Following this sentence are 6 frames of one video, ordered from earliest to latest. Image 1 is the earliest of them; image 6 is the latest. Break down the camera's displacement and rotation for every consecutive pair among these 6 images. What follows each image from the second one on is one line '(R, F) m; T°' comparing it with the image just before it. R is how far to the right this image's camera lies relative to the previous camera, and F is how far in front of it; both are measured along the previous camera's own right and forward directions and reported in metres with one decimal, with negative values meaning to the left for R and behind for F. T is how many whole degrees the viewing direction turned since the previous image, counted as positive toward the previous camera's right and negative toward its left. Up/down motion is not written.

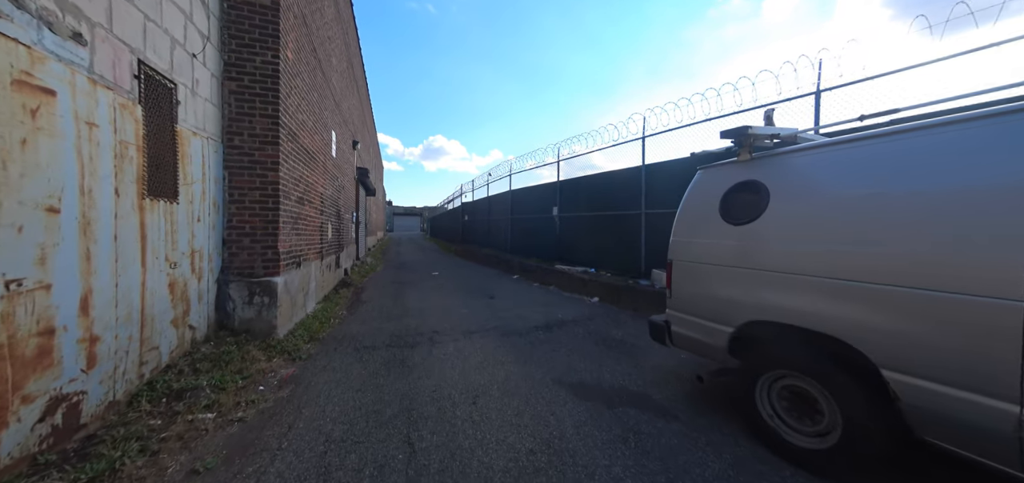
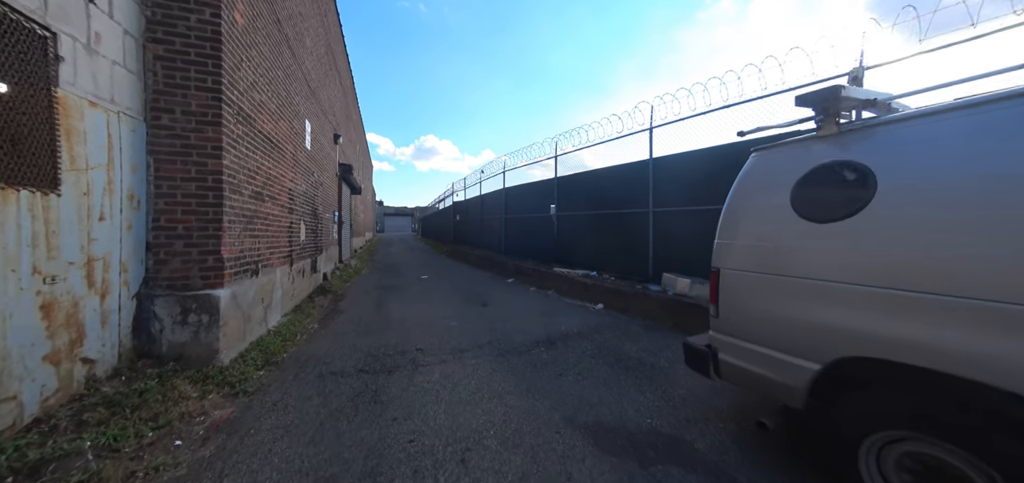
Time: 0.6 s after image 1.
(-0.1, +0.6) m; +1°
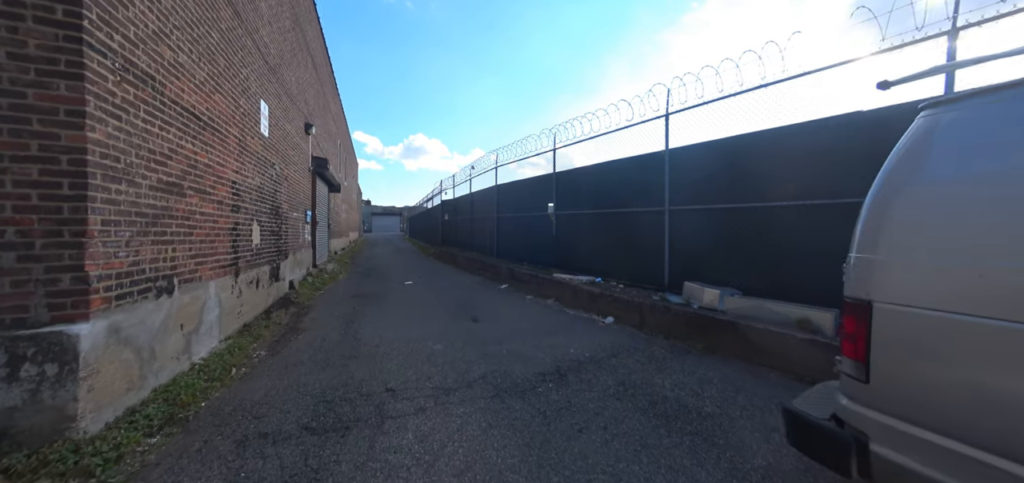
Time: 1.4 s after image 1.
(-0.1, +0.8) m; +2°
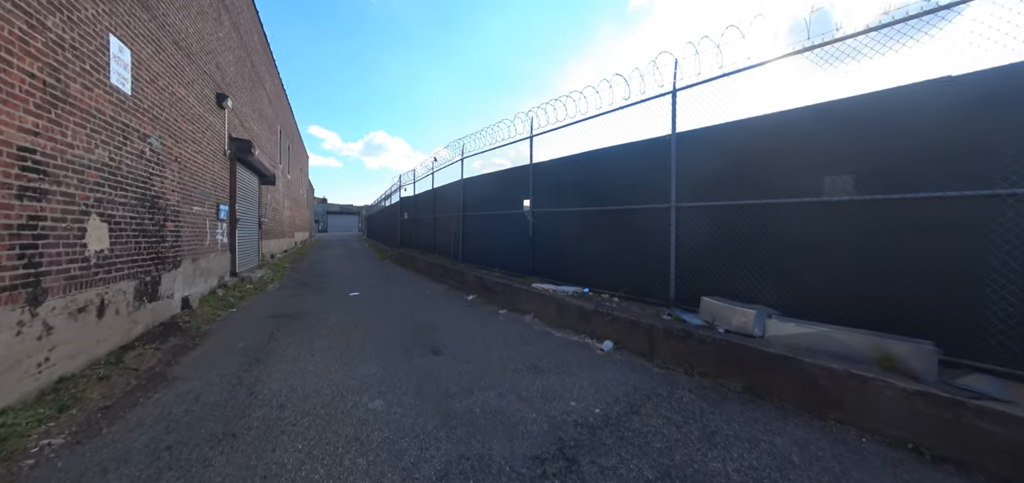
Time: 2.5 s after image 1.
(-0.1, +1.2) m; +6°
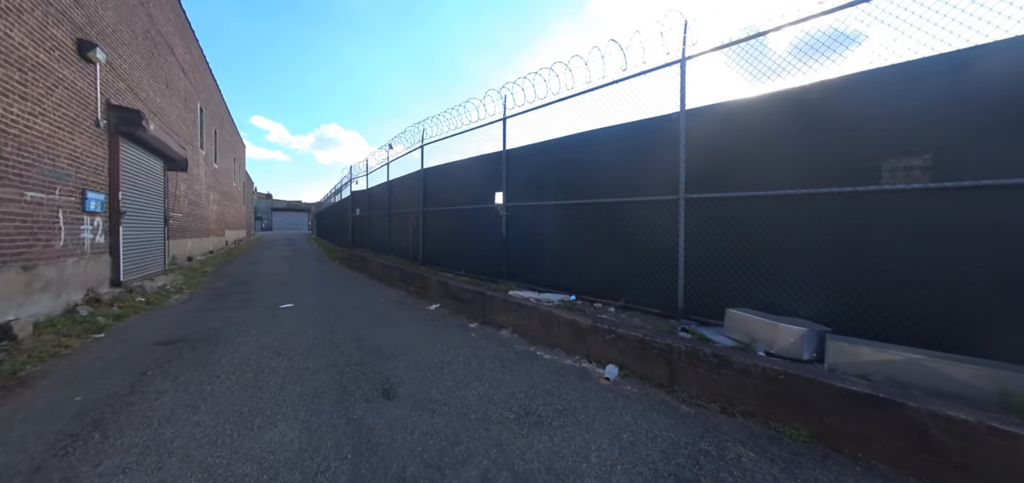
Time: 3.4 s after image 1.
(-0.2, +1.0) m; +7°
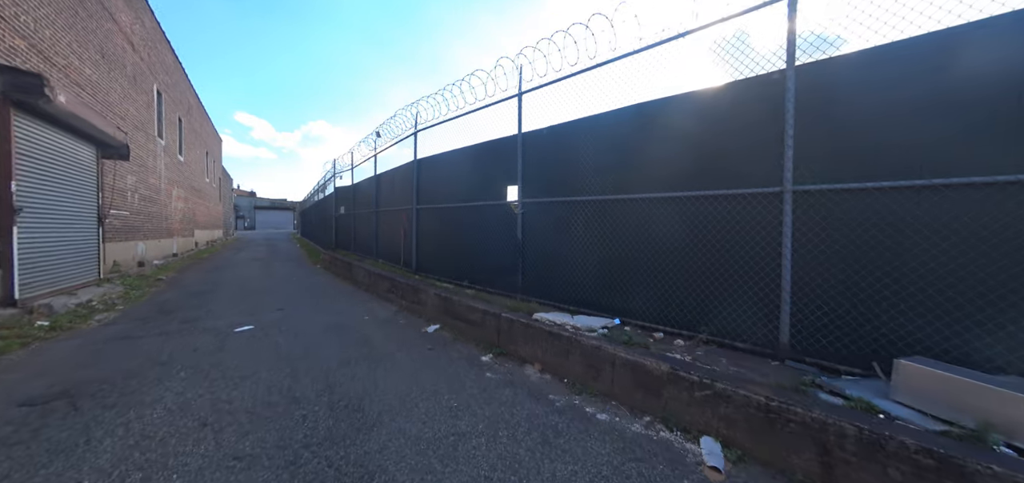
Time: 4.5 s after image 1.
(-0.4, +1.2) m; +2°
